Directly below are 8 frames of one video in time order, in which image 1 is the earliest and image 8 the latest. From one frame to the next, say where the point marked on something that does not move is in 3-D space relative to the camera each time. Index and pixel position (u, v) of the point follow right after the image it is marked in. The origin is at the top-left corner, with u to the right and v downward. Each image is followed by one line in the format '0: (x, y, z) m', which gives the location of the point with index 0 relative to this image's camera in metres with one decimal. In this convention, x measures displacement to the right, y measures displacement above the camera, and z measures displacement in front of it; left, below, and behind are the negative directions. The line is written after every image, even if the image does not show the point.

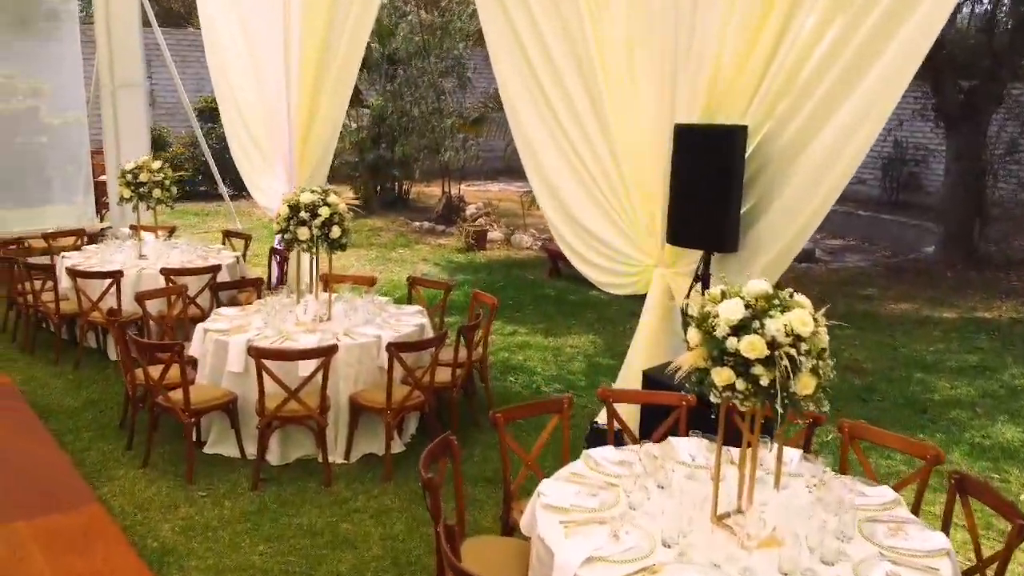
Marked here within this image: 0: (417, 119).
0: (-1.2, +2.2, +11.9) m
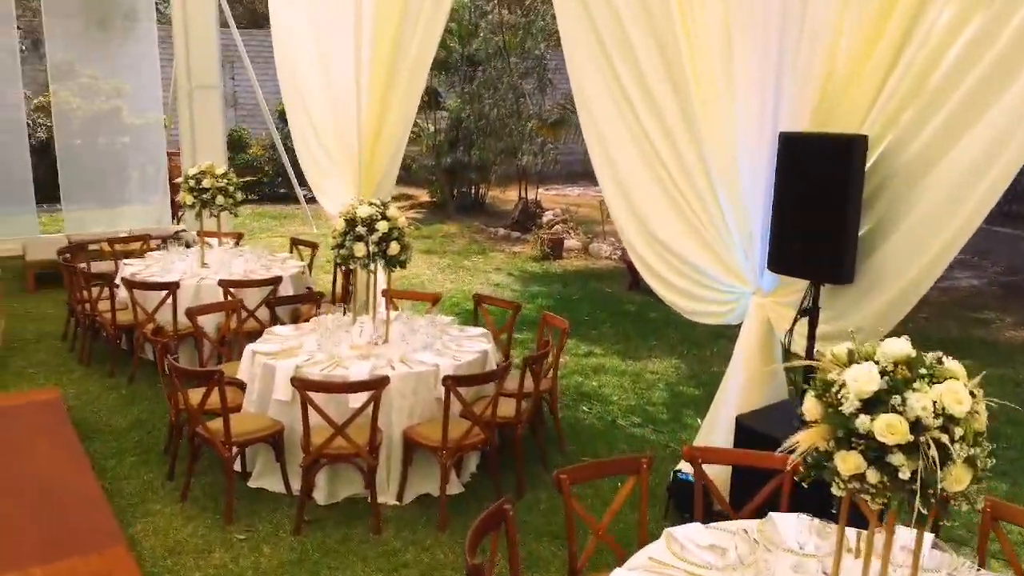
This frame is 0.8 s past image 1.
0: (-0.2, +2.1, +11.5) m
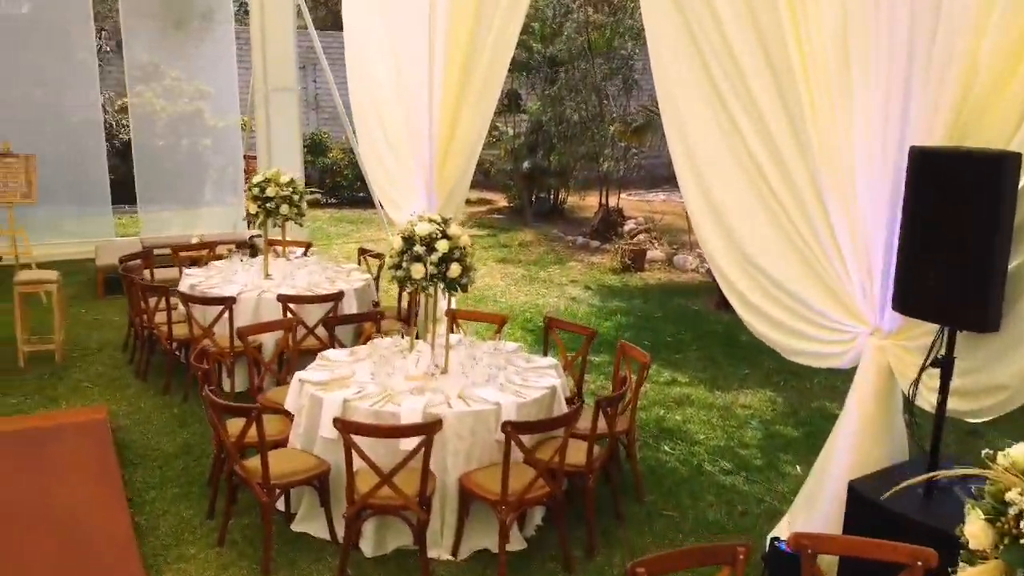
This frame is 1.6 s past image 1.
0: (+0.8, +2.0, +11.0) m
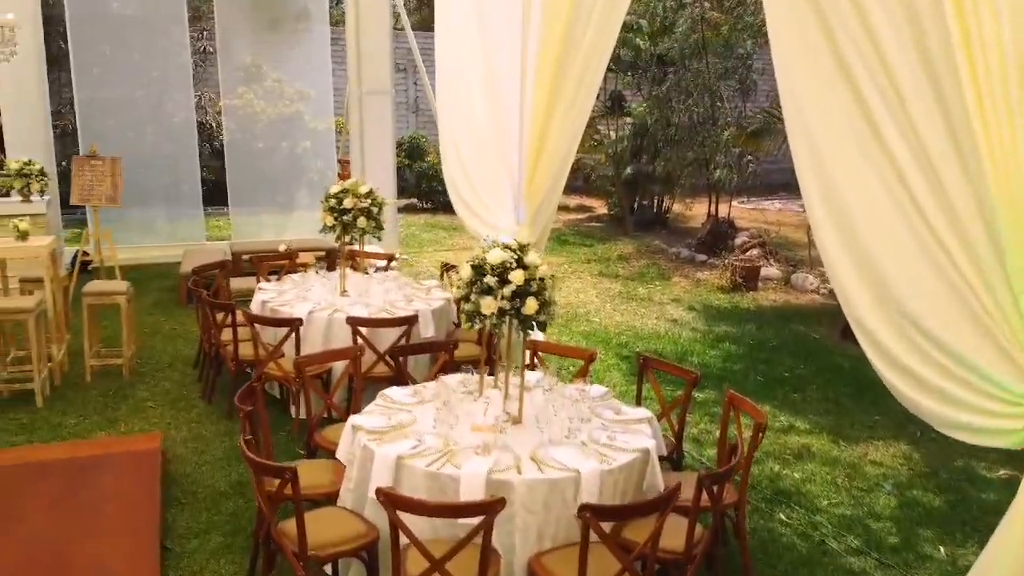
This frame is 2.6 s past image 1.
0: (+1.9, +1.8, +10.2) m
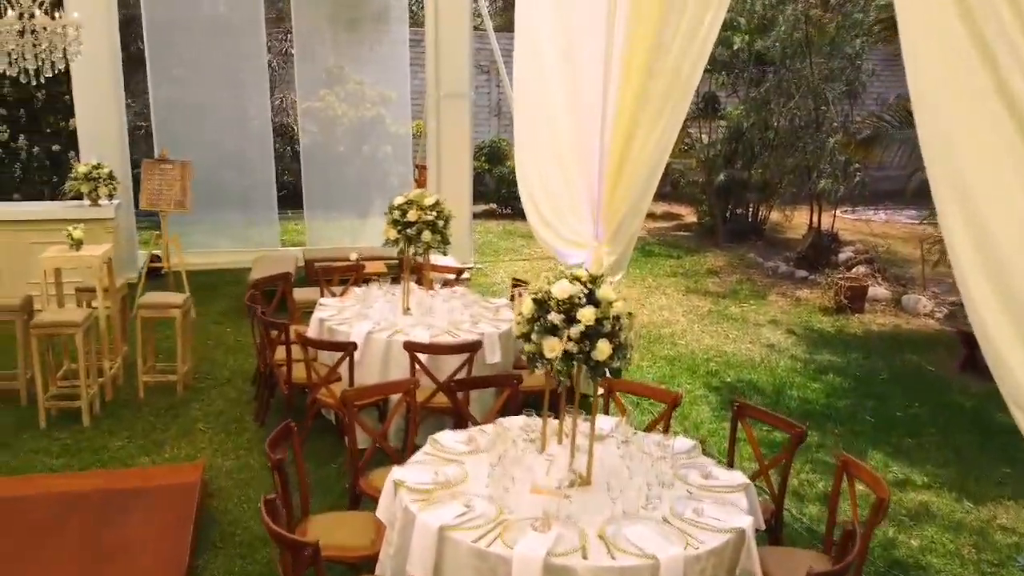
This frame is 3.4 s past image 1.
0: (+2.8, +1.6, +9.5) m
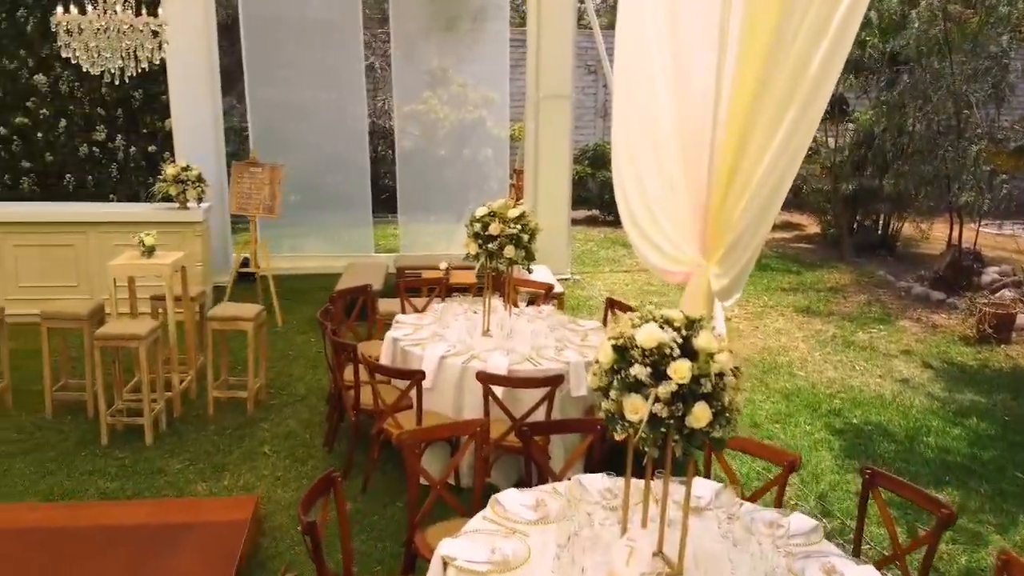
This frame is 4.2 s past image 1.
0: (+3.8, +1.4, +8.6) m
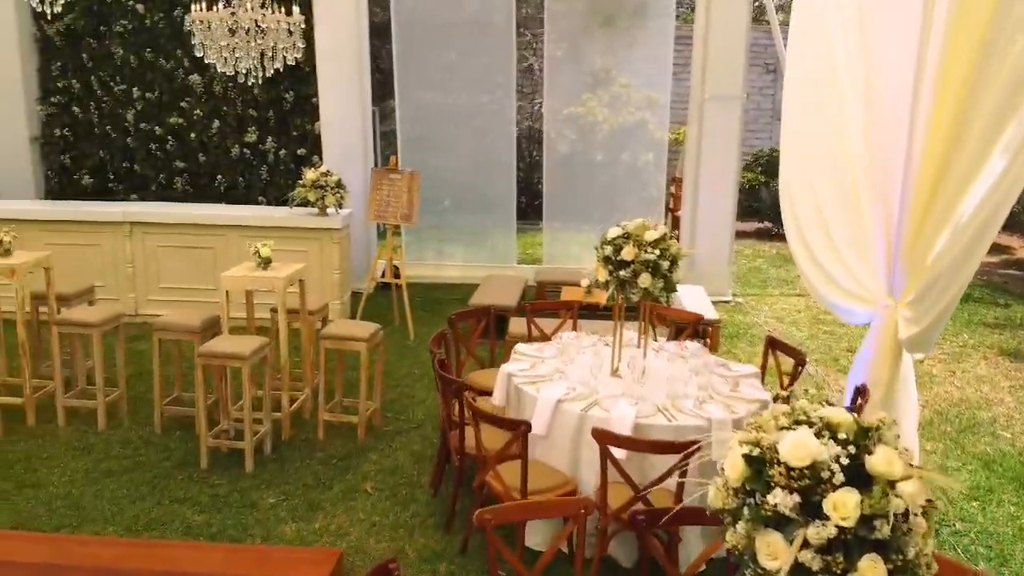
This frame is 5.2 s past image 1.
0: (+5.1, +1.1, +7.1) m
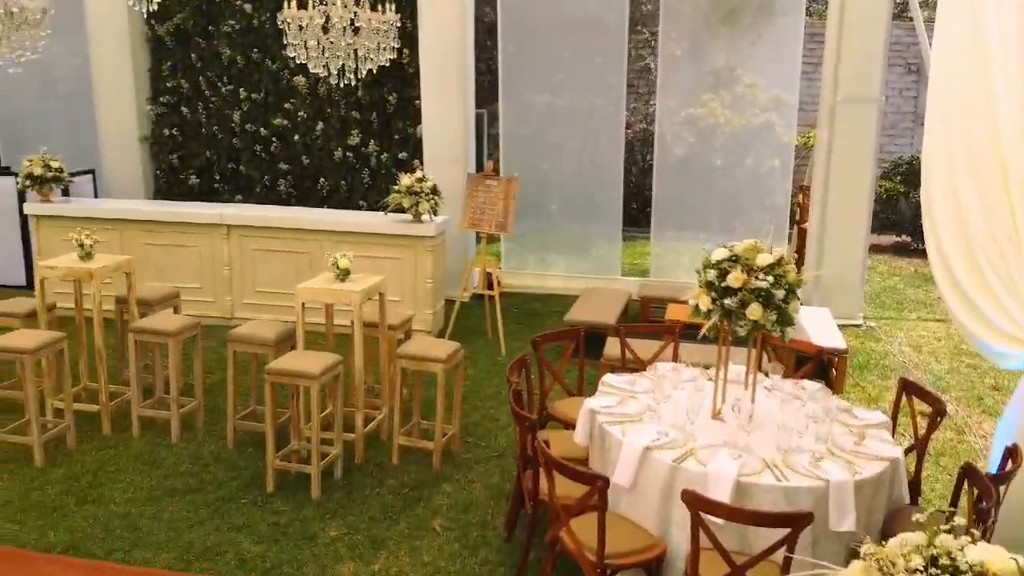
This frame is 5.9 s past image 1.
0: (+5.8, +0.8, +6.0) m
